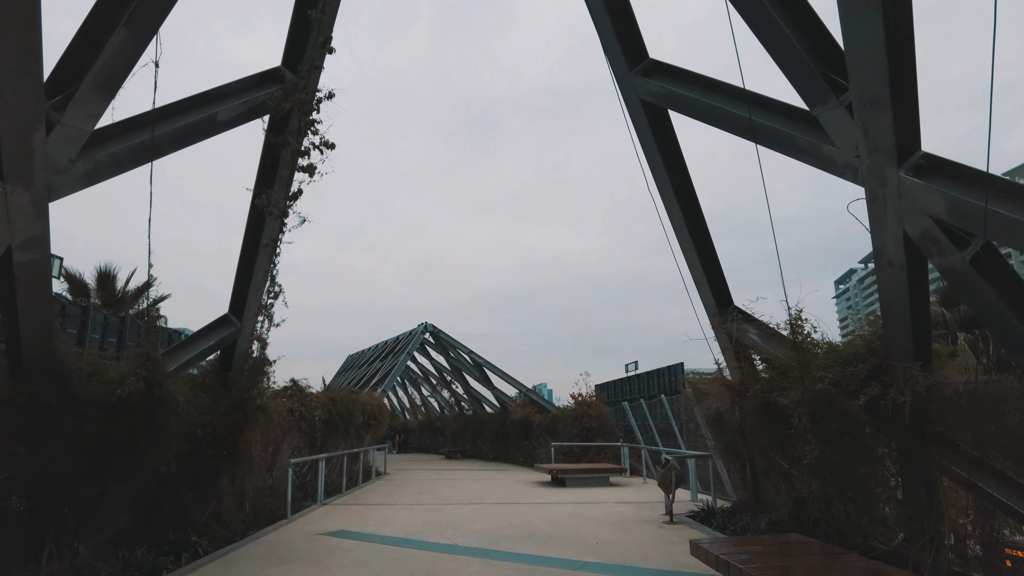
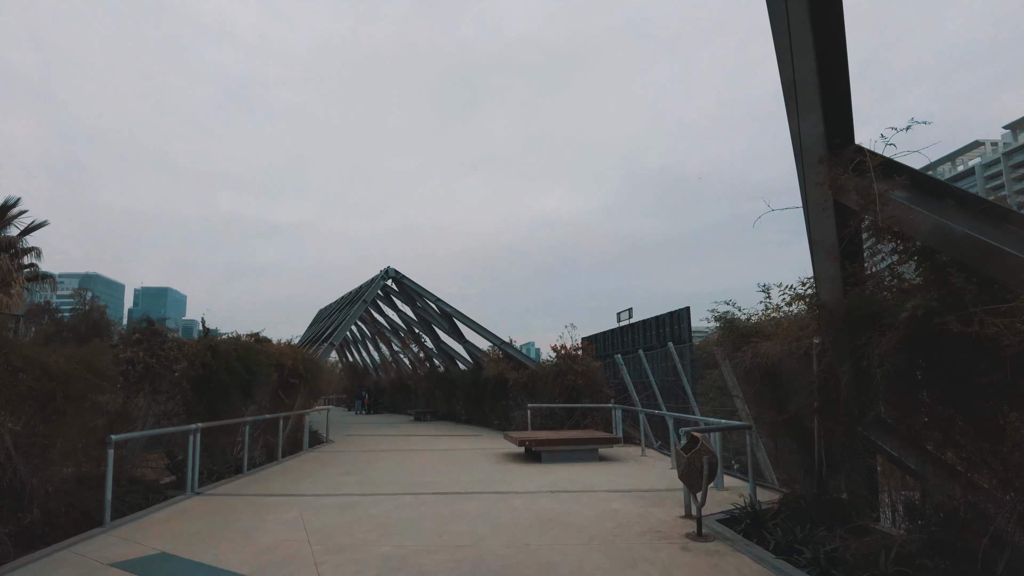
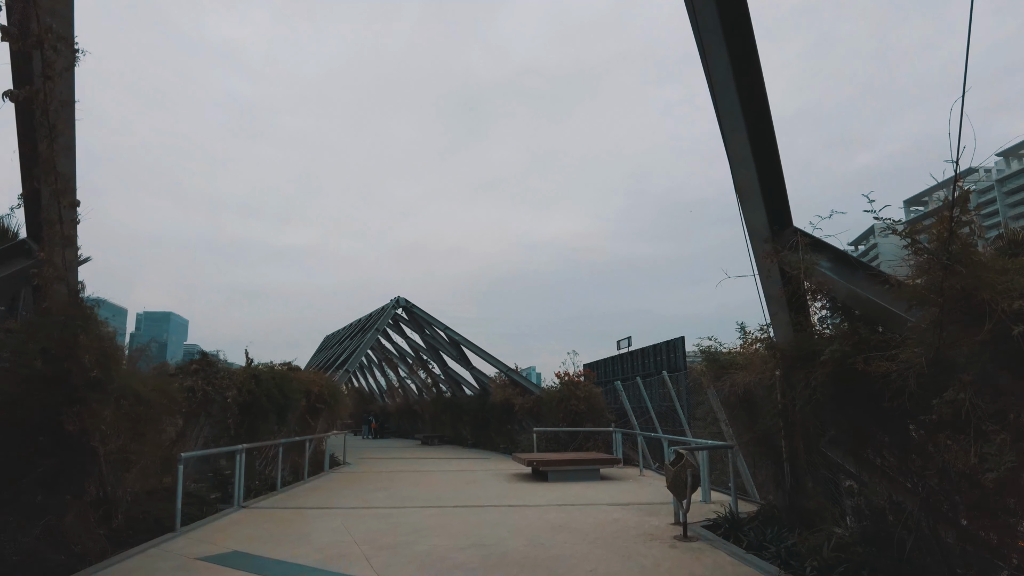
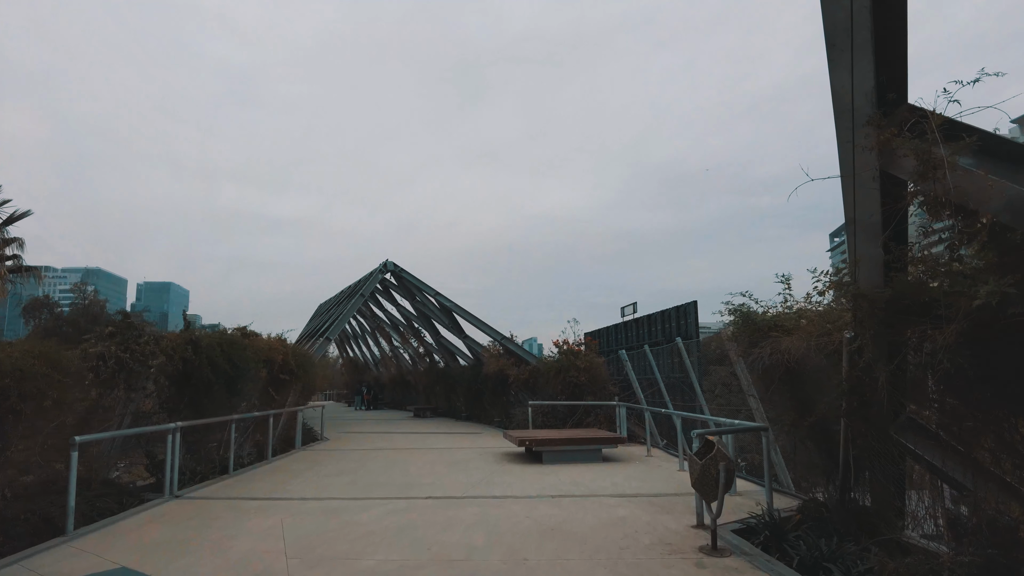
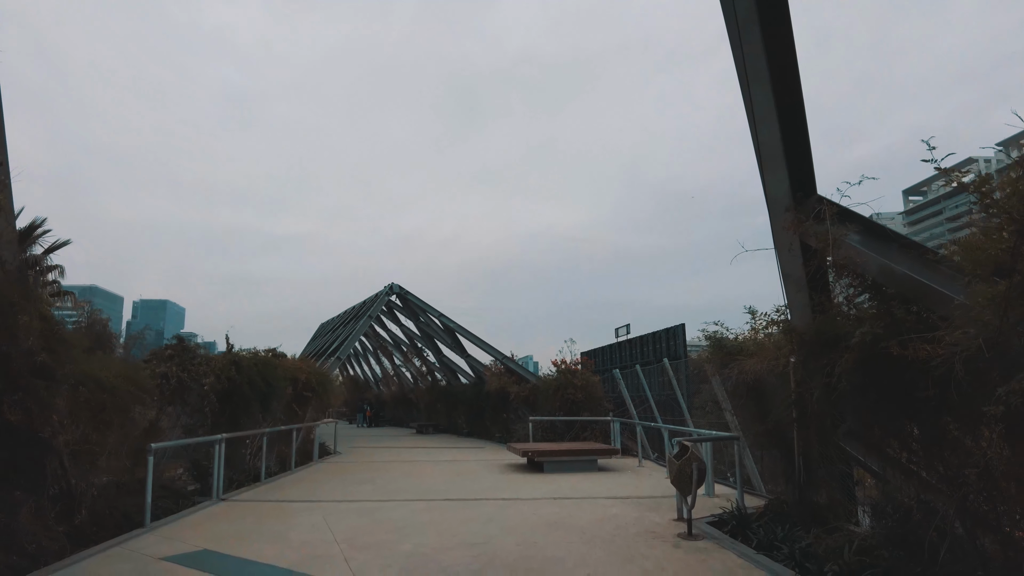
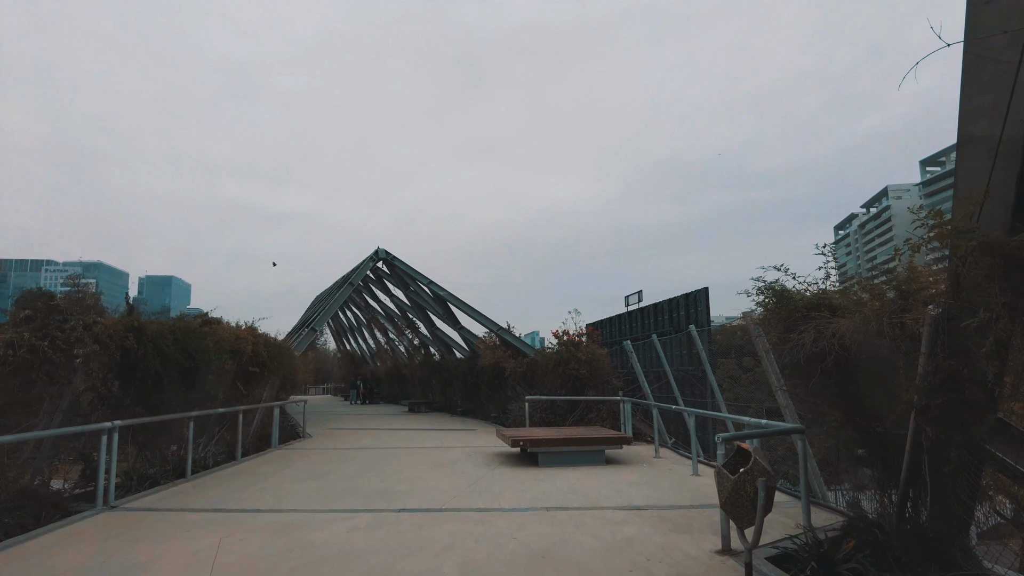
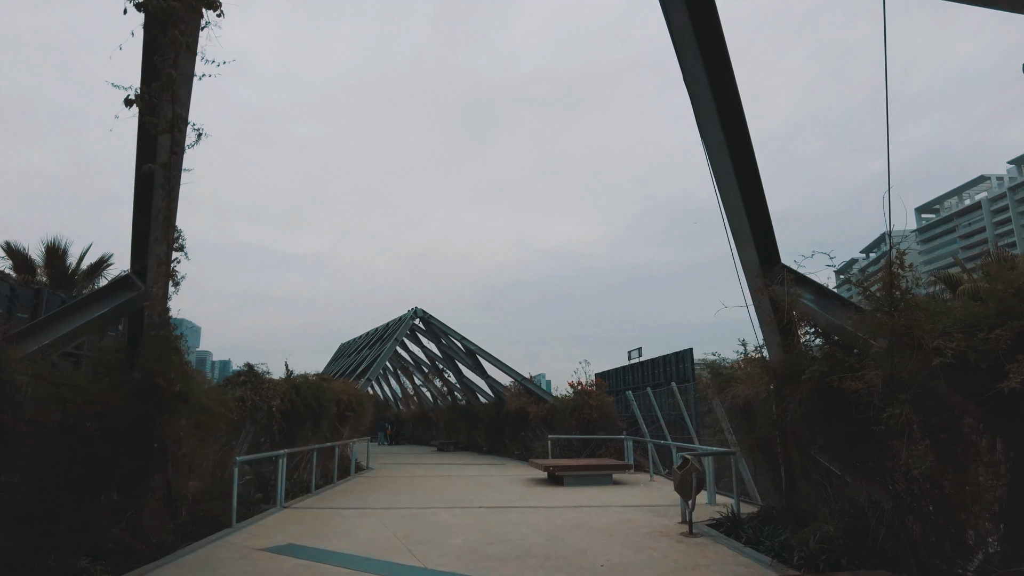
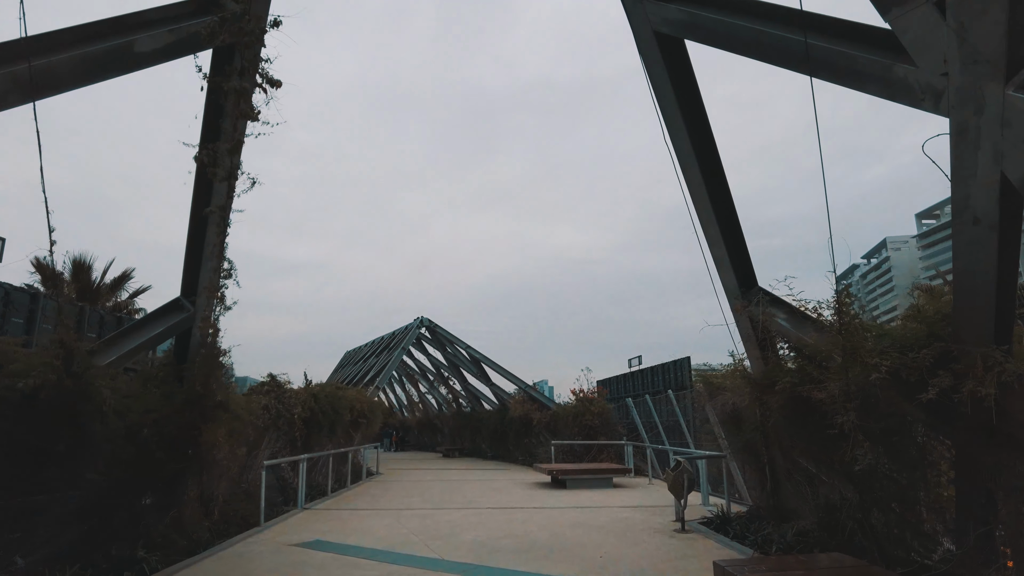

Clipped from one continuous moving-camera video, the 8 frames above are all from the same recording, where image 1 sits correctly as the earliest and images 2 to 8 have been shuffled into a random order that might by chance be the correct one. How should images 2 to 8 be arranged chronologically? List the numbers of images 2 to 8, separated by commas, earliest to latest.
8, 7, 3, 5, 2, 4, 6
